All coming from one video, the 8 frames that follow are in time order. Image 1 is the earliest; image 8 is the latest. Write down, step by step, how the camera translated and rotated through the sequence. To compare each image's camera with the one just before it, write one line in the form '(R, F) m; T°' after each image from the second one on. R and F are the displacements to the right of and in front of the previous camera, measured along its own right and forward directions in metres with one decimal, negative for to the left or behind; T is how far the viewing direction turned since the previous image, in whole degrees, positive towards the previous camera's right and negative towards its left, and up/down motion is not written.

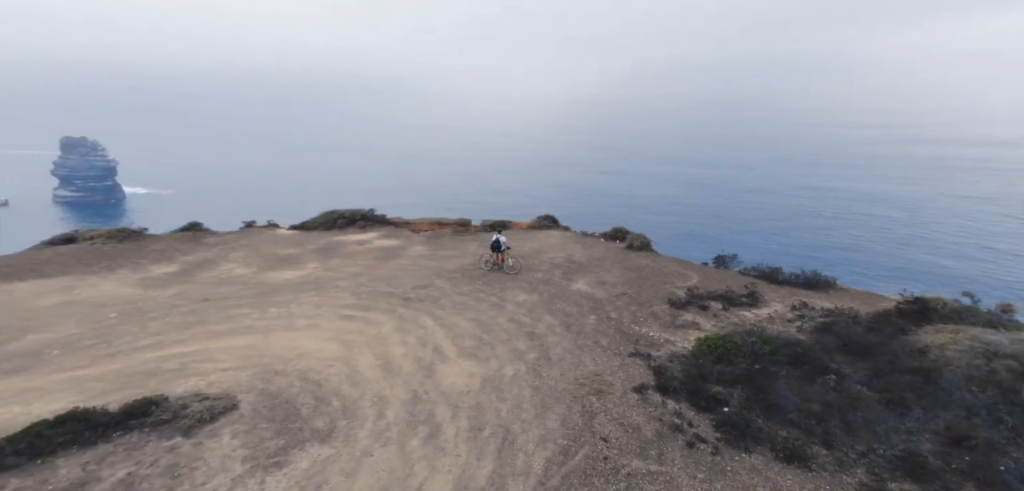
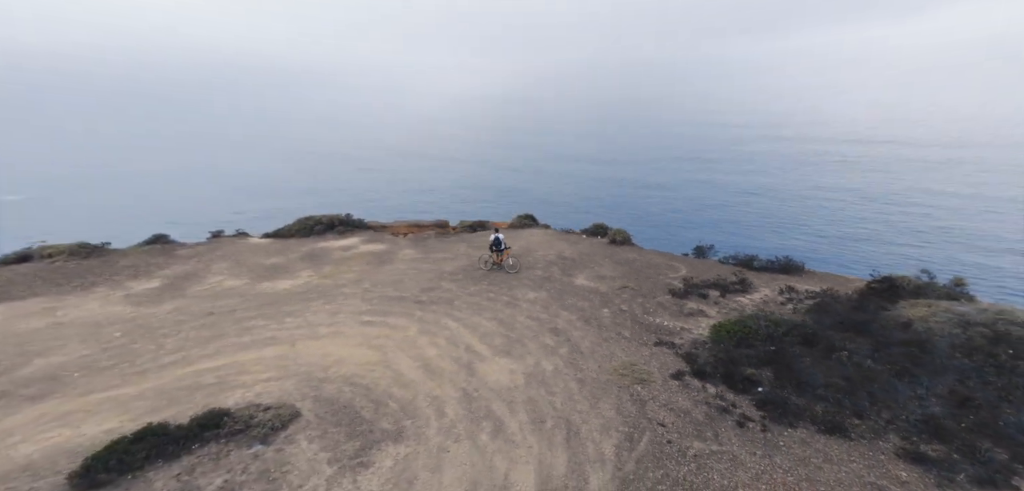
(-1.9, 0.0) m; +5°
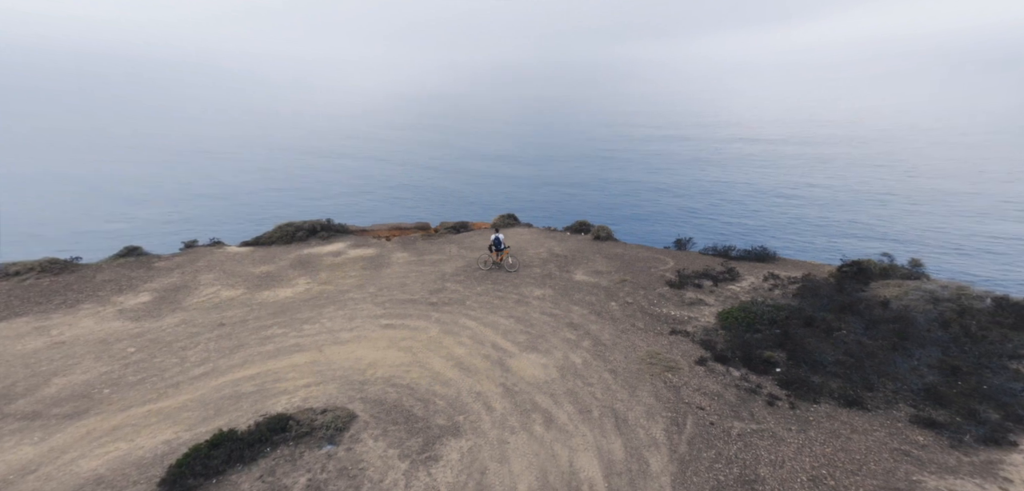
(-1.6, -0.2) m; +4°
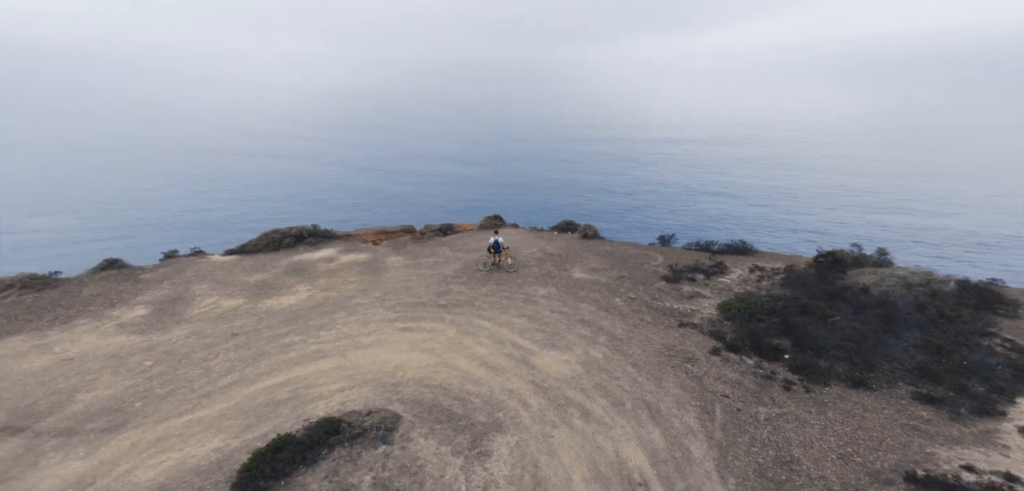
(-1.2, -0.3) m; +3°
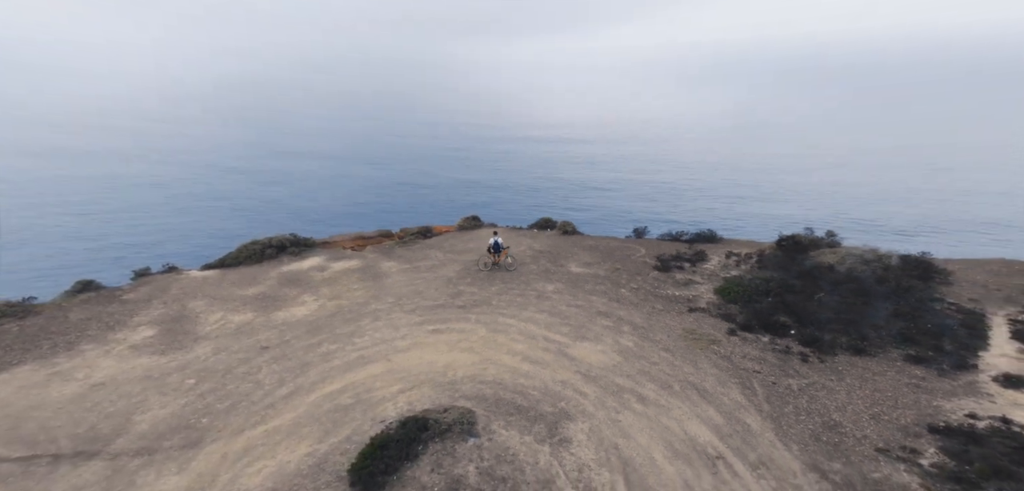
(-2.1, -0.6) m; +5°
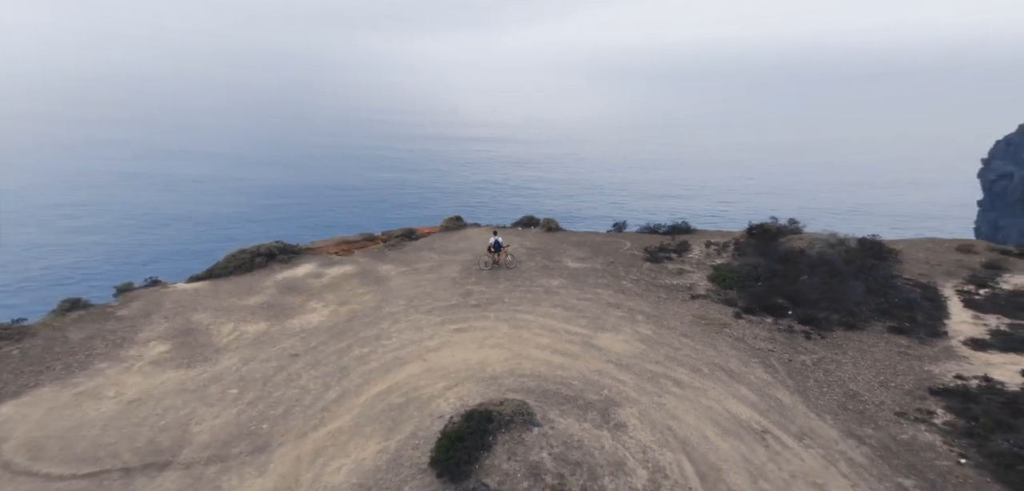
(-1.6, -0.6) m; +4°
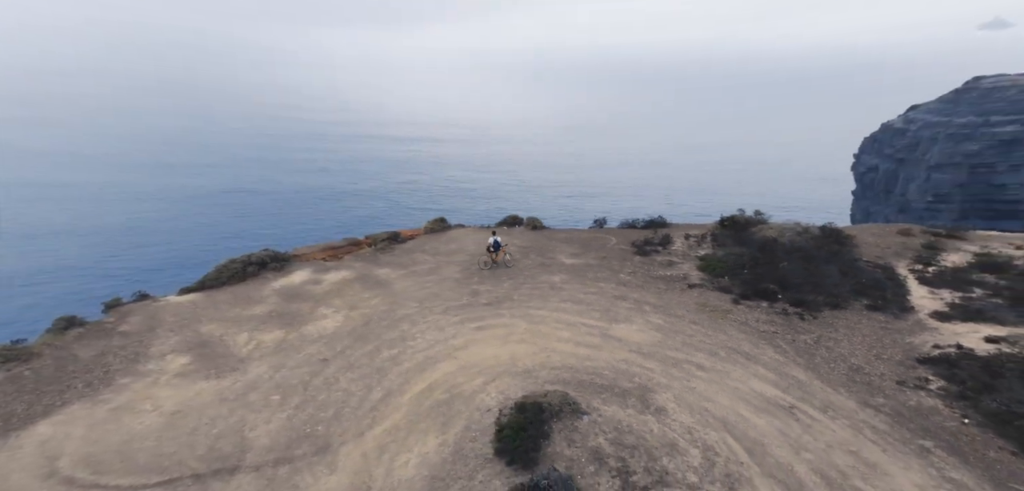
(-1.5, -0.8) m; +3°
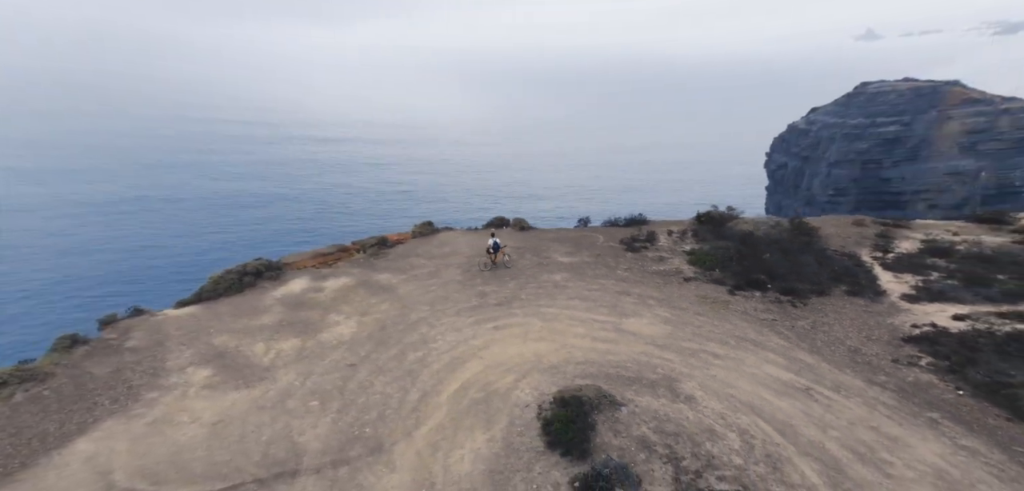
(-1.3, -0.8) m; +3°
